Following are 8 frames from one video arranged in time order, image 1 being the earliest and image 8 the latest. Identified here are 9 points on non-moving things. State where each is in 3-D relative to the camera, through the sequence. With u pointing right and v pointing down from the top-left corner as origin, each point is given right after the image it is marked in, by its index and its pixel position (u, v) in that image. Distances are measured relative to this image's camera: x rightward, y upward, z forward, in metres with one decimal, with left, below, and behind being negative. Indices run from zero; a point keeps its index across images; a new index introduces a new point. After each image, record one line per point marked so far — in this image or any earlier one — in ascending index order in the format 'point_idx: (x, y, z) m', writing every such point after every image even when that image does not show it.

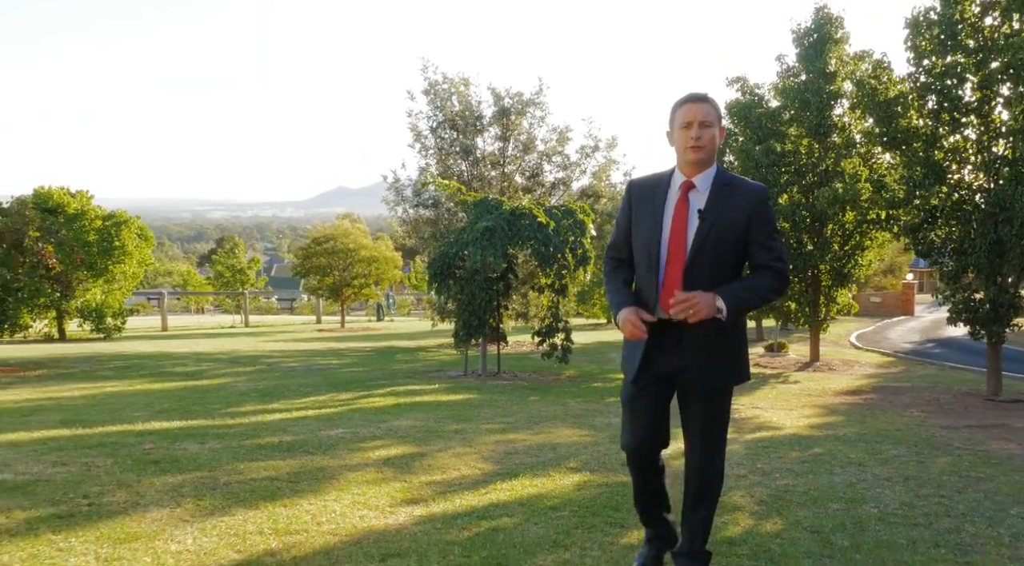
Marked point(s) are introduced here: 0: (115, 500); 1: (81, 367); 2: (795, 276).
0: (-2.1, -1.1, +4.8) m
1: (-6.4, -1.2, +13.4) m
2: (+4.6, +0.1, +14.3) m
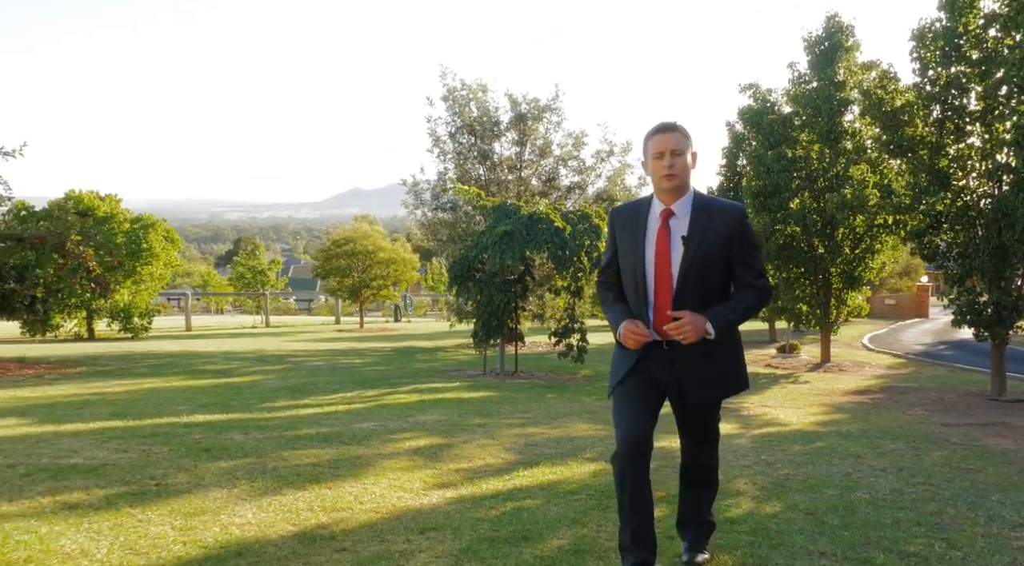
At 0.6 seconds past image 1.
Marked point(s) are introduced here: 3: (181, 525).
0: (-2.0, -1.2, +5.3) m
1: (-6.1, -1.3, +14.0) m
2: (+4.9, +0.1, +14.8) m
3: (-1.6, -1.2, +4.3) m
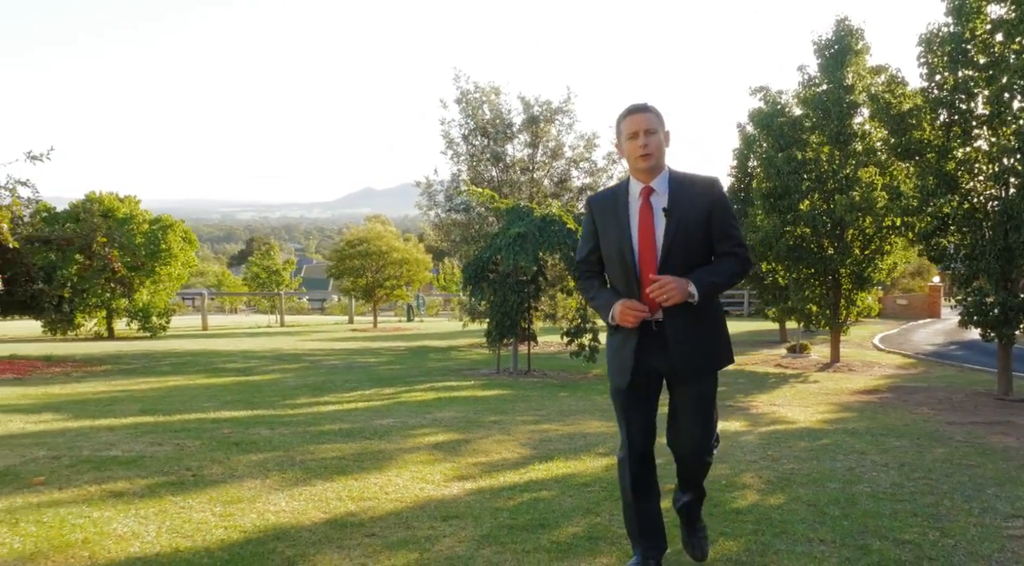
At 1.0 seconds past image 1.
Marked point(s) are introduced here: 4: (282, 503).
0: (-1.8, -1.2, +5.6) m
1: (-5.9, -1.3, +14.3) m
2: (+5.1, +0.1, +15.0) m
3: (-1.5, -1.2, +4.6) m
4: (-1.3, -1.2, +4.9) m
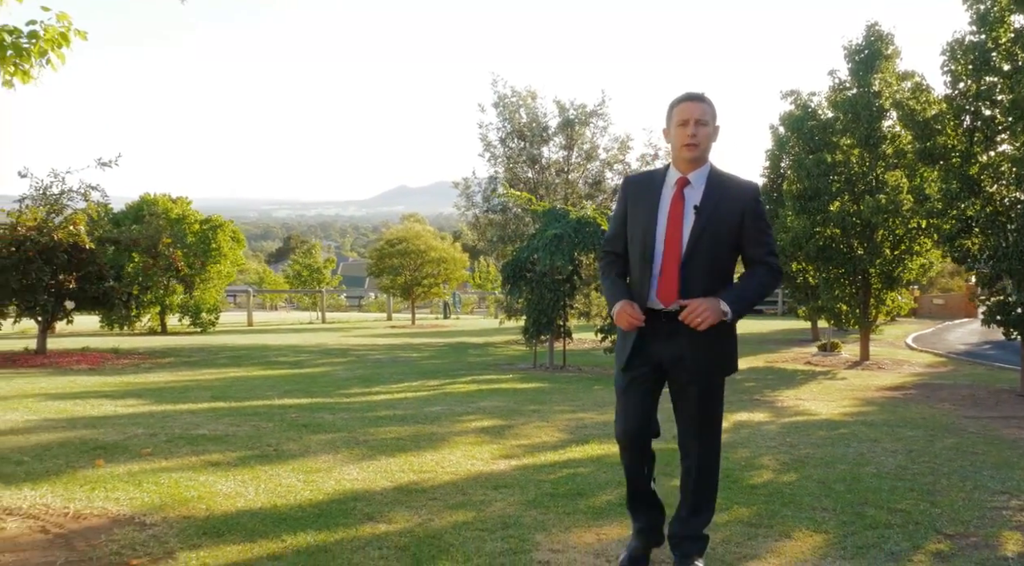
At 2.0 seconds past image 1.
0: (-1.6, -1.2, +6.4) m
1: (-5.3, -1.2, +15.3) m
2: (+5.7, +0.1, +15.5) m
3: (-1.2, -1.2, +5.4) m
4: (-1.0, -1.2, +5.7) m
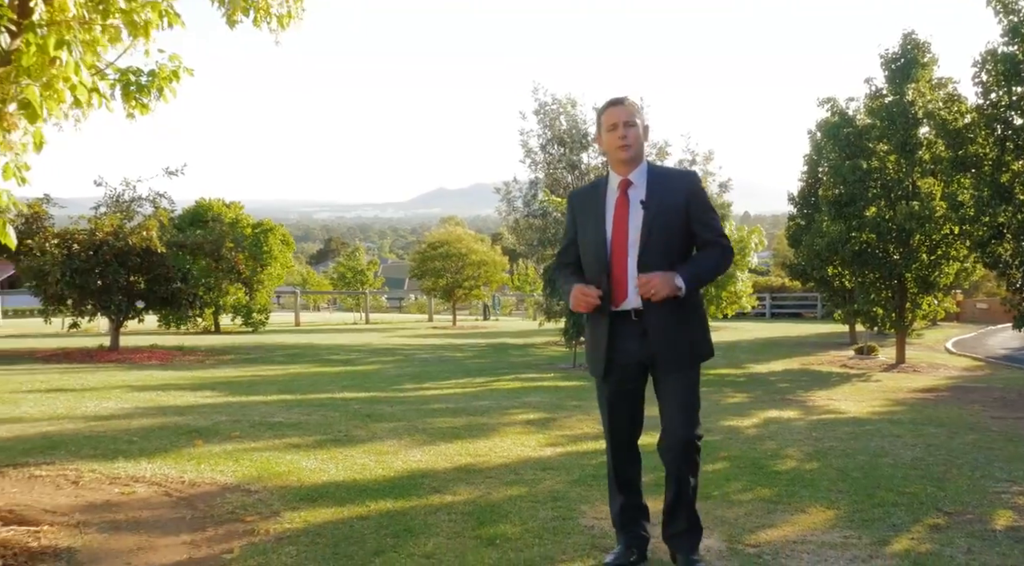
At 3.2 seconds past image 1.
0: (-1.2, -1.2, +7.1) m
1: (-4.6, -1.3, +16.1) m
2: (+6.5, 0.0, +15.9) m
3: (-0.9, -1.2, +6.1) m
4: (-0.7, -1.2, +6.4) m
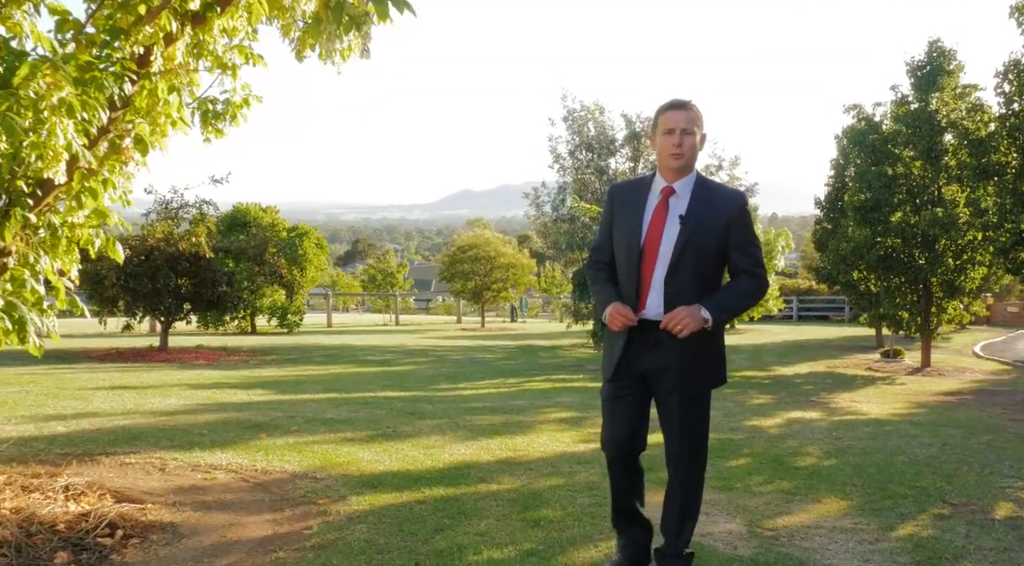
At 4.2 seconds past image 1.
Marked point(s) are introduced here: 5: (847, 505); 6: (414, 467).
0: (-0.9, -1.2, +7.6) m
1: (-4.0, -1.3, +16.8) m
2: (+7.0, -0.1, +16.2) m
3: (-0.7, -1.2, +6.6) m
4: (-0.4, -1.3, +6.9) m
5: (+2.0, -1.3, +5.3) m
6: (-0.6, -1.2, +5.9) m
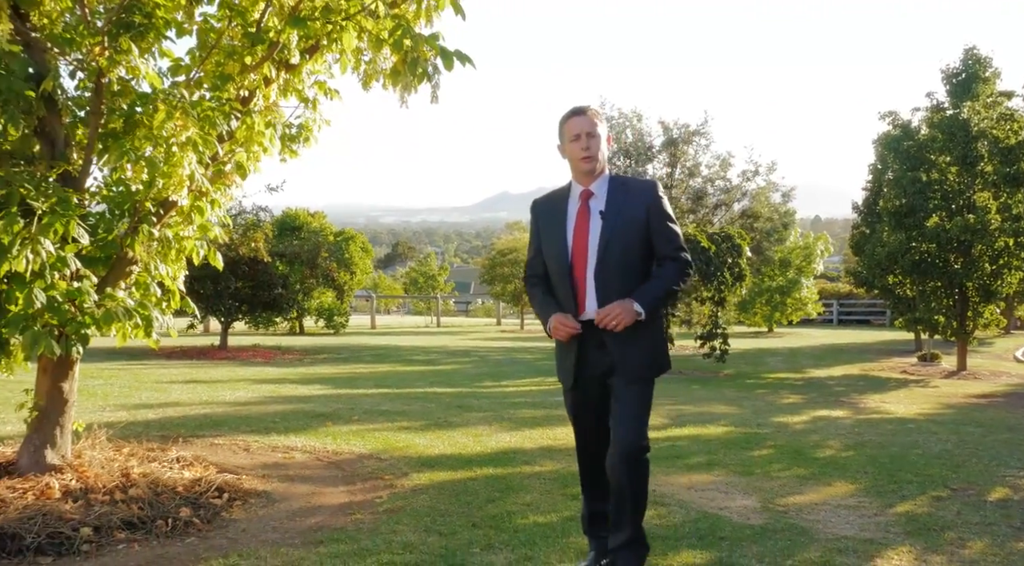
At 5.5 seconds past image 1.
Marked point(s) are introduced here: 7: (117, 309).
0: (-0.5, -1.3, +8.3) m
1: (-3.2, -1.4, +17.6) m
2: (+7.8, -0.2, +16.6) m
3: (-0.3, -1.3, +7.3) m
4: (0.0, -1.3, +7.6) m
5: (+2.2, -1.3, +5.8) m
6: (-0.3, -1.2, +6.6) m
7: (-1.9, -0.1, +4.2) m
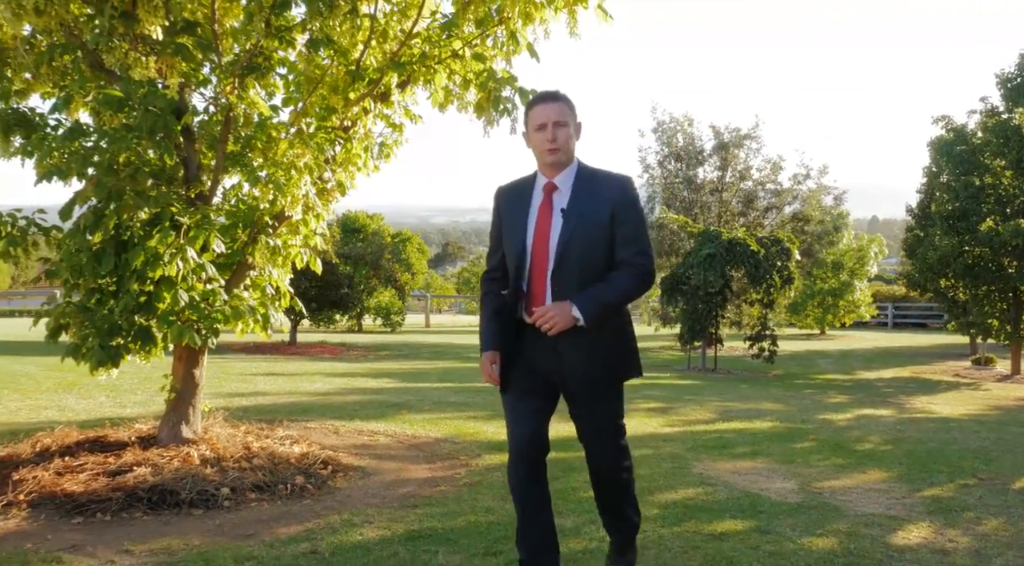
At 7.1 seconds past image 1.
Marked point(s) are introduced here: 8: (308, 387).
0: (+0.1, -1.3, +9.0) m
1: (-2.2, -1.4, +18.4) m
2: (+8.8, -0.3, +16.8) m
3: (+0.2, -1.3, +8.0) m
4: (+0.5, -1.3, +8.2) m
5: (+2.7, -1.4, +6.4) m
6: (+0.1, -1.3, +7.3) m
7: (-1.5, -0.1, +5.0) m
8: (-2.3, -1.2, +10.1) m
